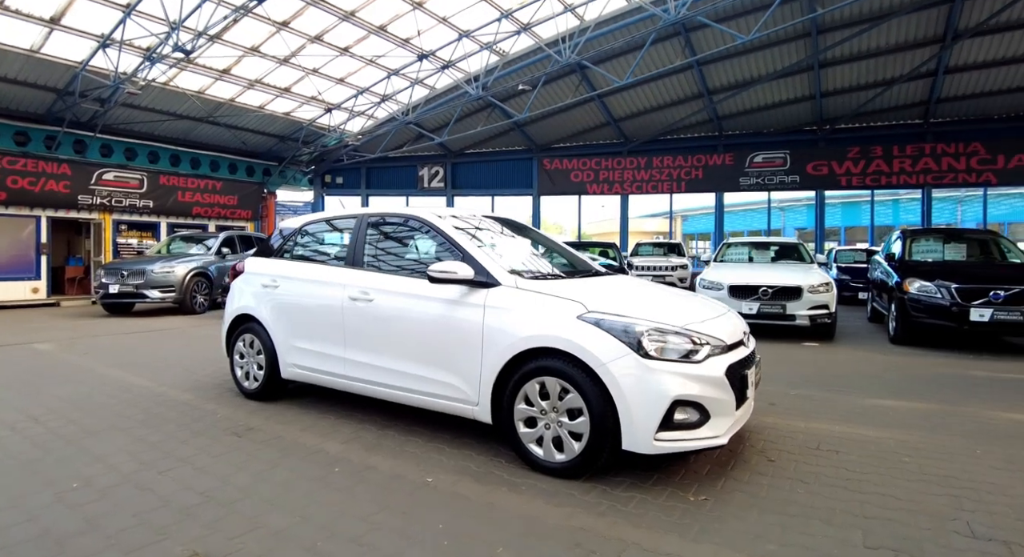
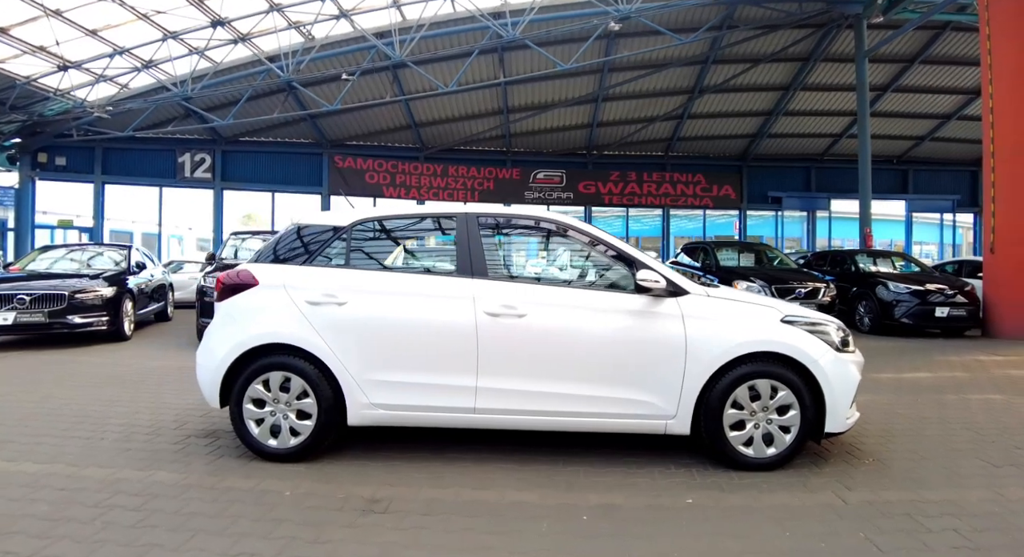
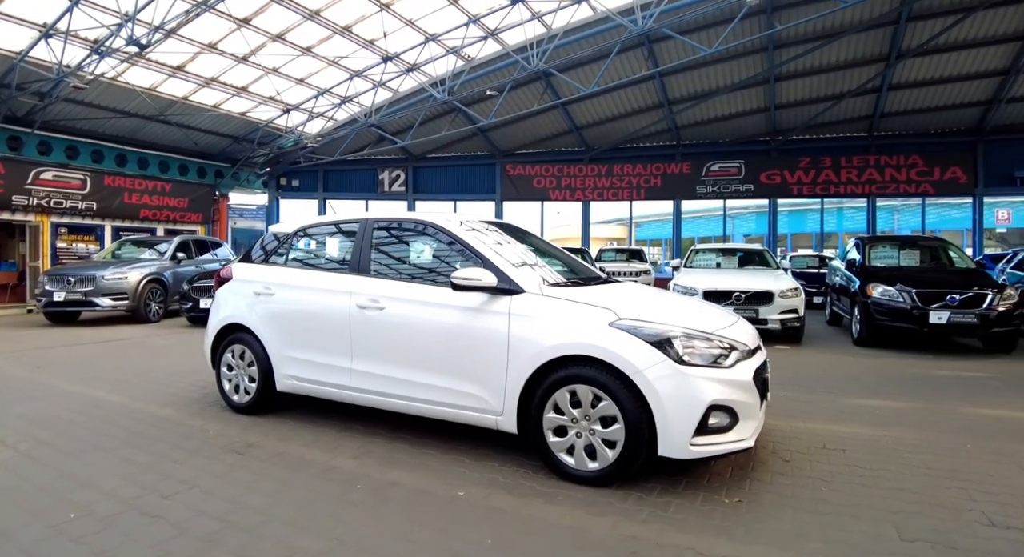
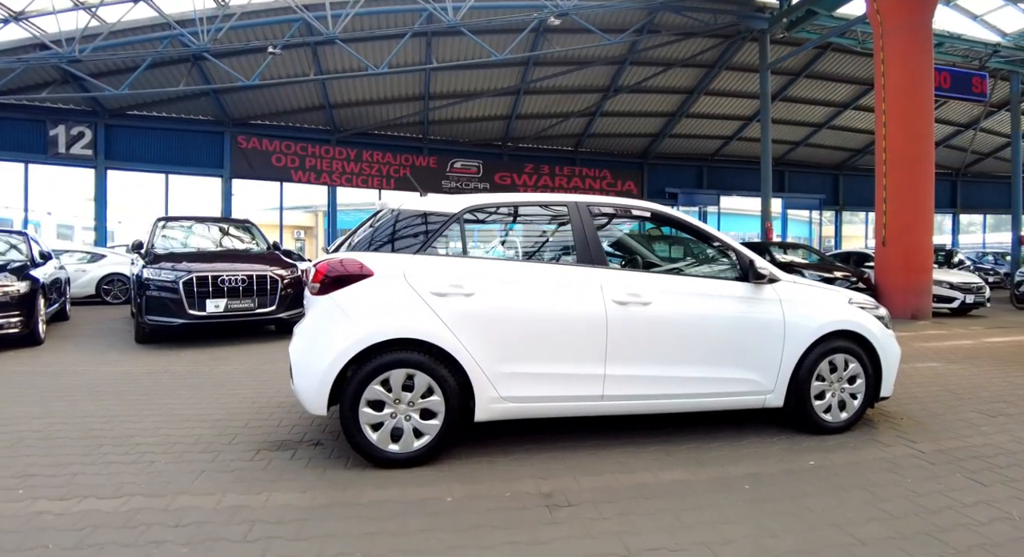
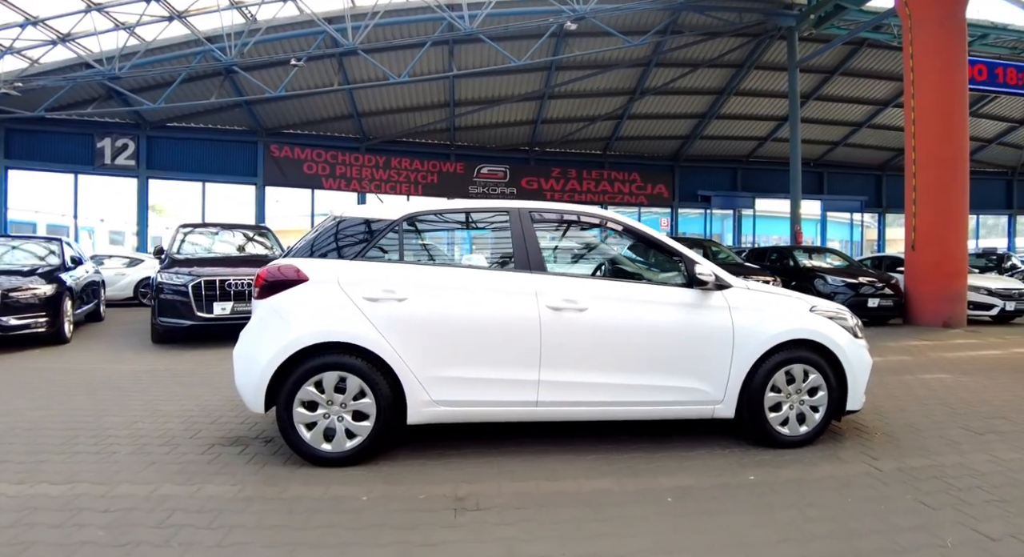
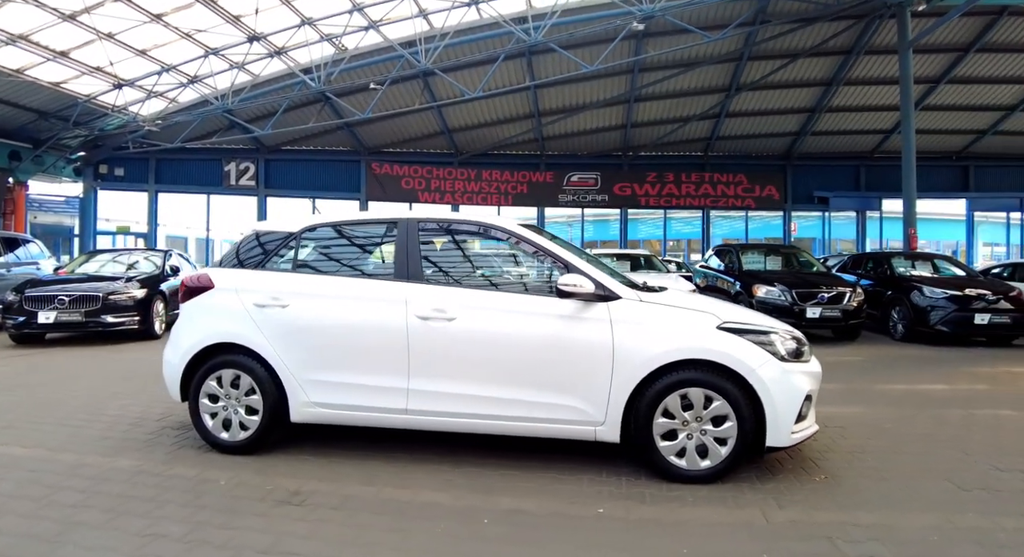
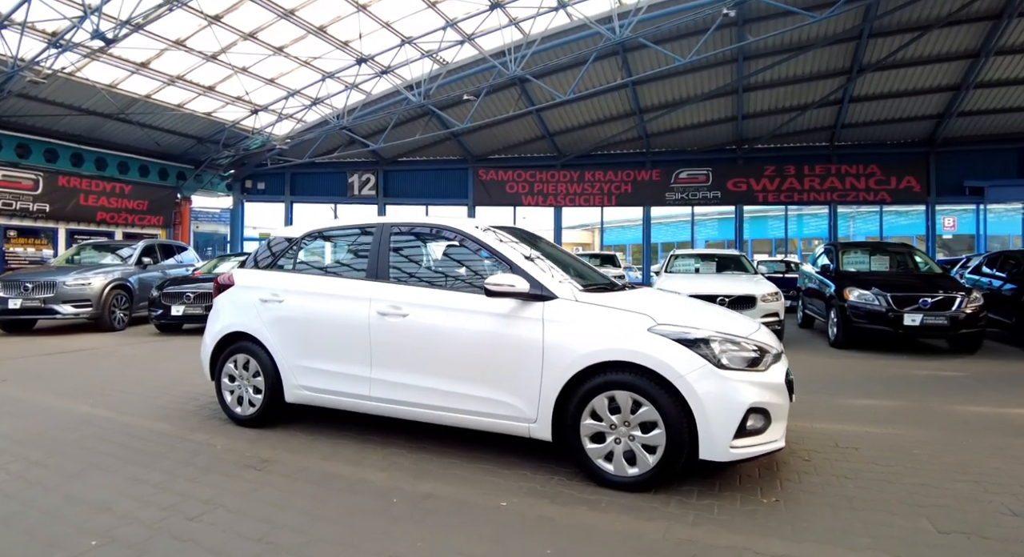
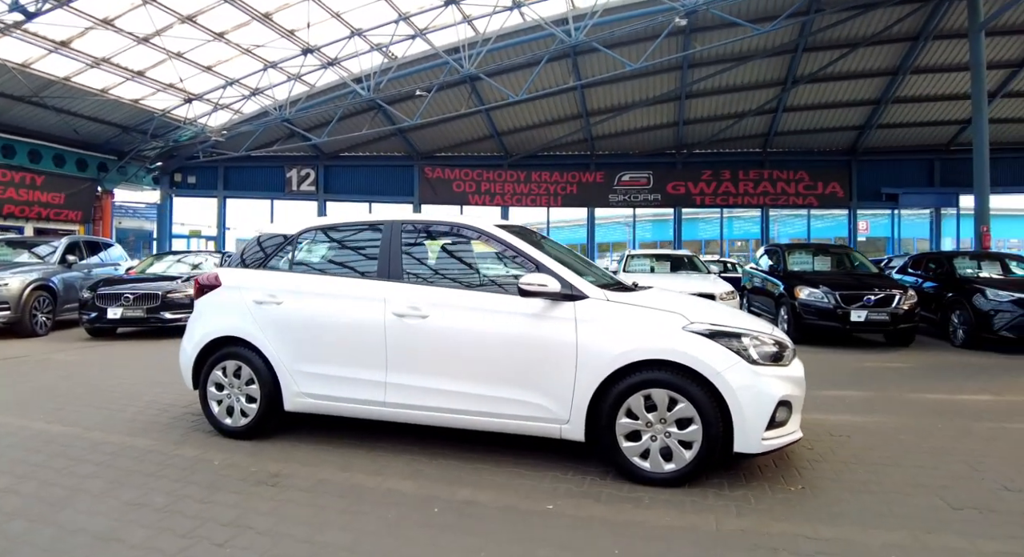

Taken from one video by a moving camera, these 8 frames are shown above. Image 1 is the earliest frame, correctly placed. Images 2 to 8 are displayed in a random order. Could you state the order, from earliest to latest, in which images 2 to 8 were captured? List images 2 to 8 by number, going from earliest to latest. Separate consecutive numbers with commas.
3, 7, 8, 6, 2, 5, 4
